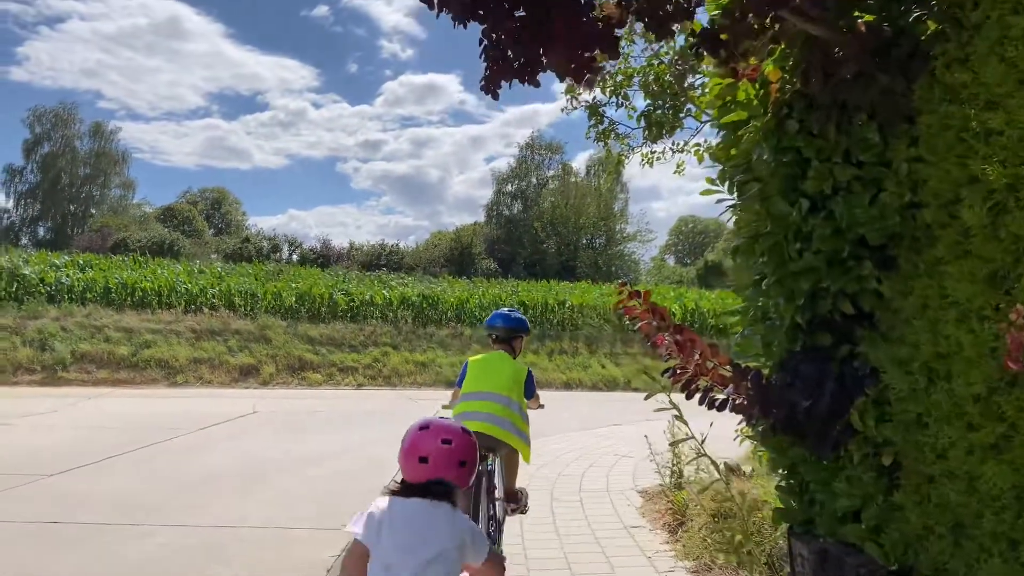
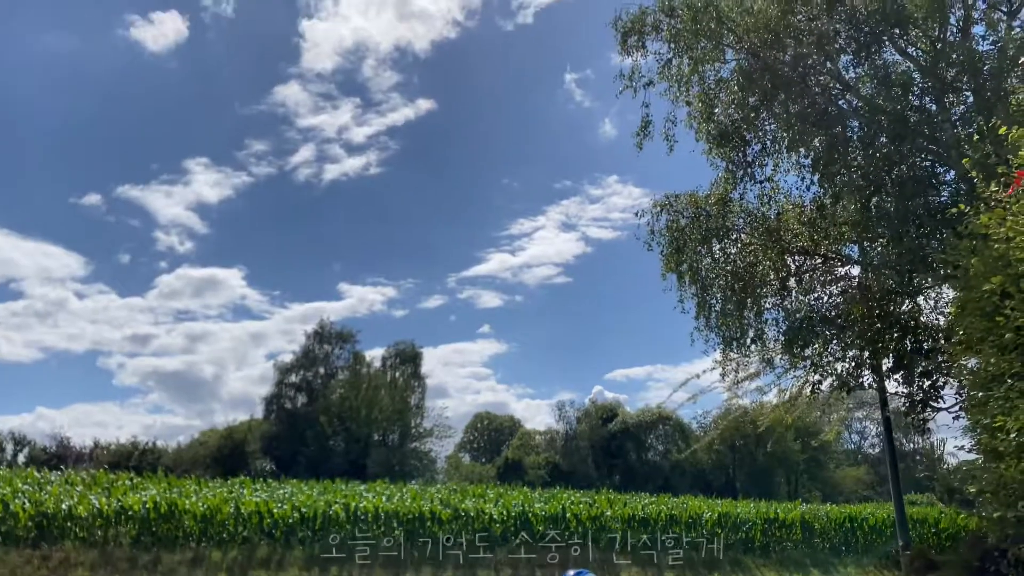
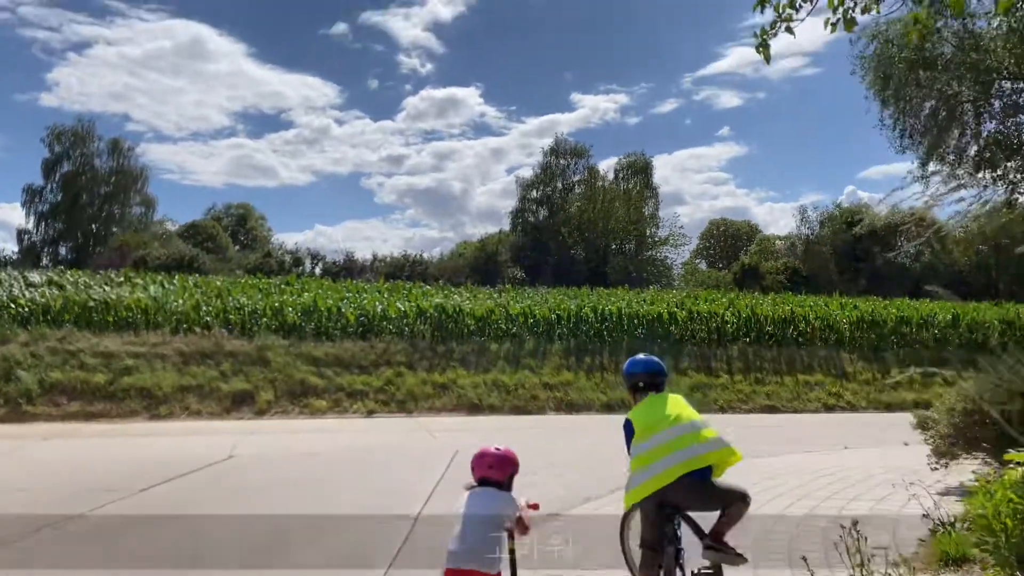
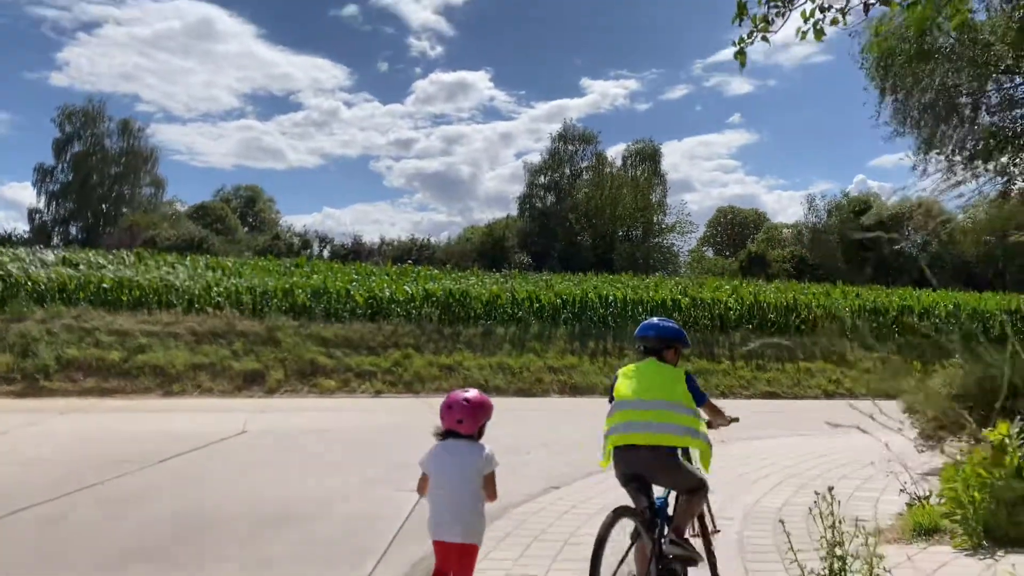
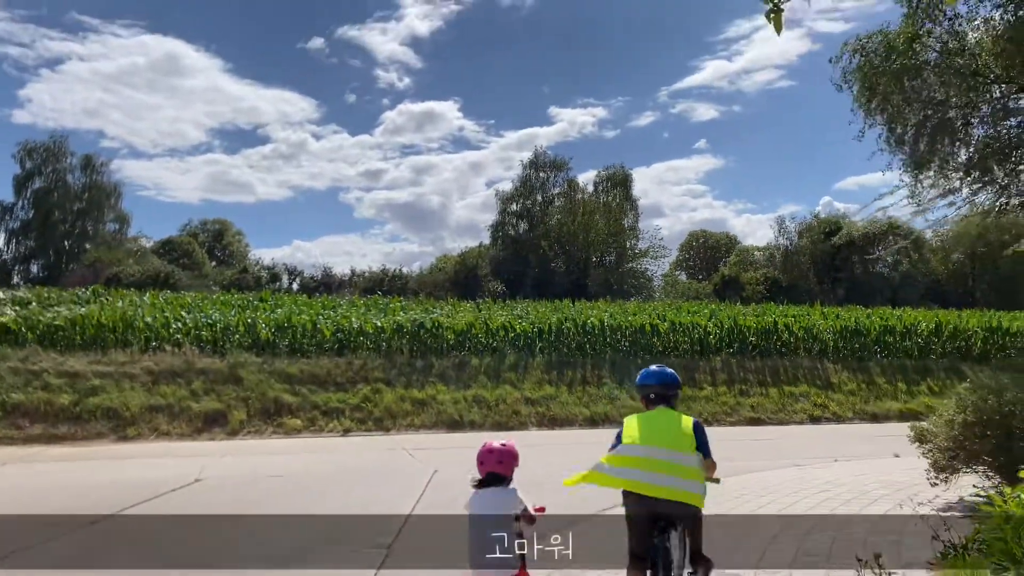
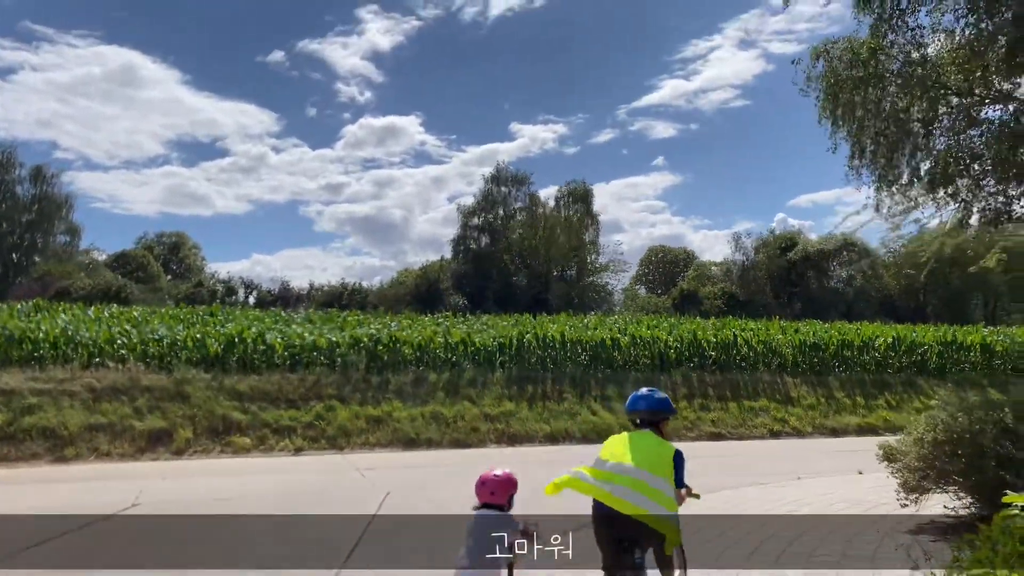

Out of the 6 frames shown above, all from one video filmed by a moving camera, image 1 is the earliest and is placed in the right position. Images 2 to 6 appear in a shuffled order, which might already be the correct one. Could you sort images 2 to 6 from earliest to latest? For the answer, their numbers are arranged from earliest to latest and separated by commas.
4, 3, 5, 6, 2
